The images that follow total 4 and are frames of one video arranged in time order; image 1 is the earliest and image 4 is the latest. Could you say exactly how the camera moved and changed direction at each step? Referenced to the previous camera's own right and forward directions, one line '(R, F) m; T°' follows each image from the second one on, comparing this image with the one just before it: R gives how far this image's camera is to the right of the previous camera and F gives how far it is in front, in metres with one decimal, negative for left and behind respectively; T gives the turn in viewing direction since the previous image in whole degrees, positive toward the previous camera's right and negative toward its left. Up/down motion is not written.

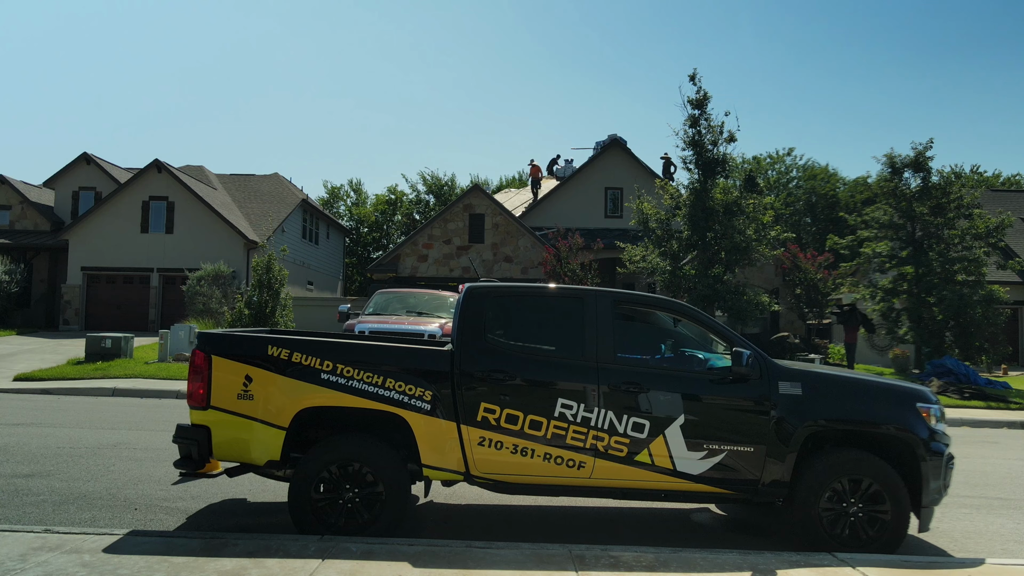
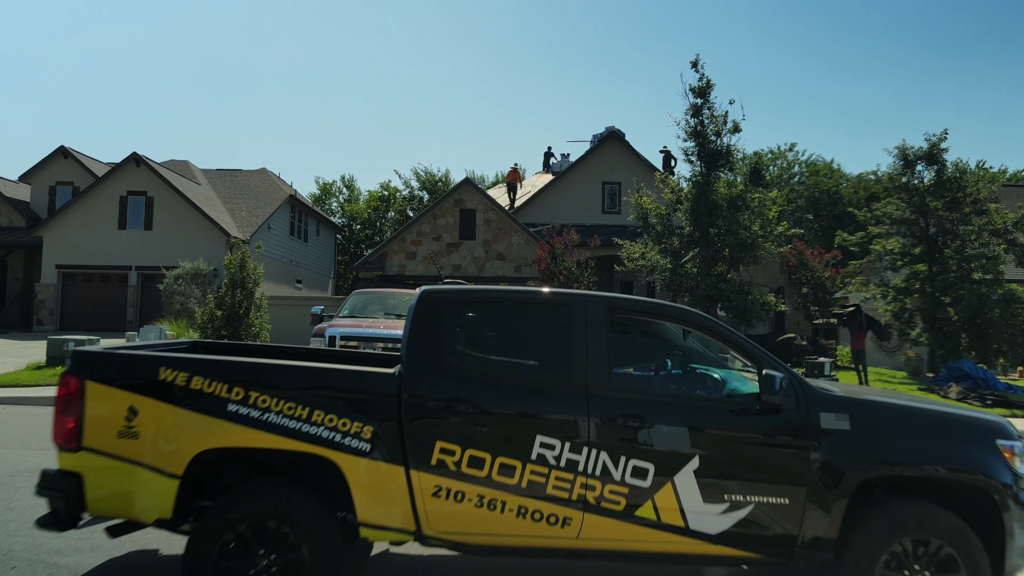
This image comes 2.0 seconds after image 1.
(+0.1, +0.8) m; 0°
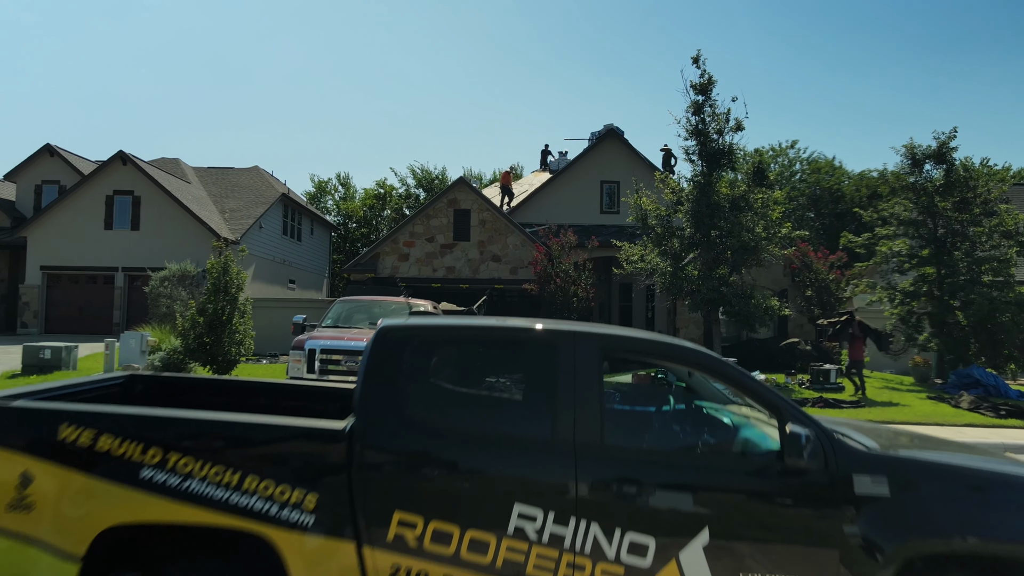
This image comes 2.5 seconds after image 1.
(+0.1, +0.5) m; 0°
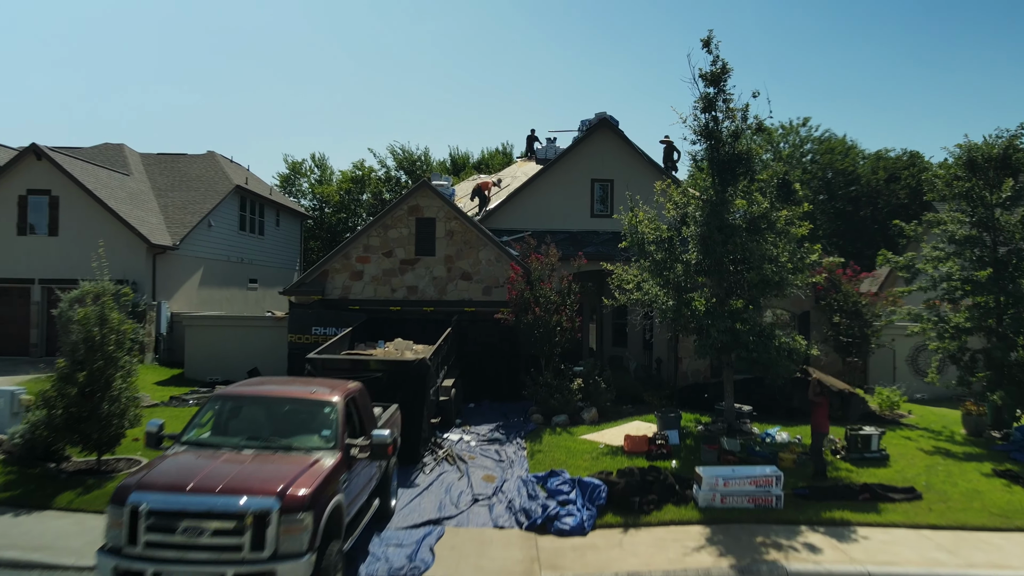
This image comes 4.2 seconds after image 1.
(+0.5, +2.6) m; 0°
